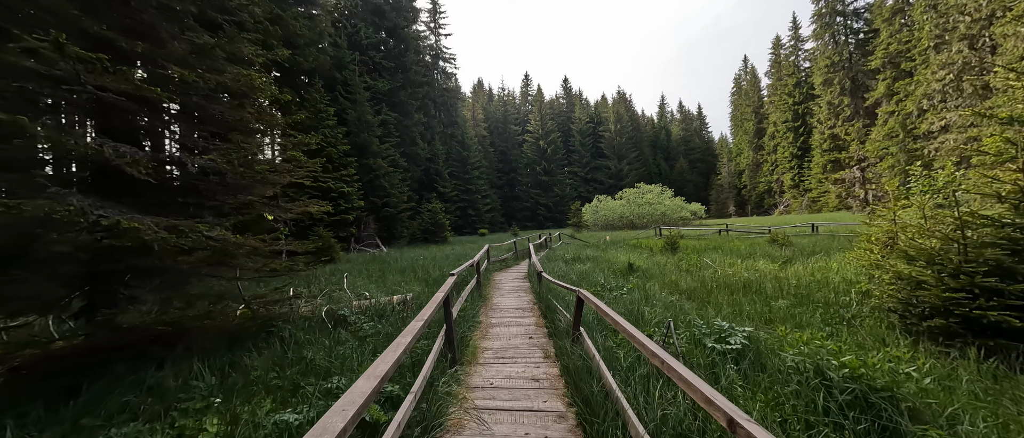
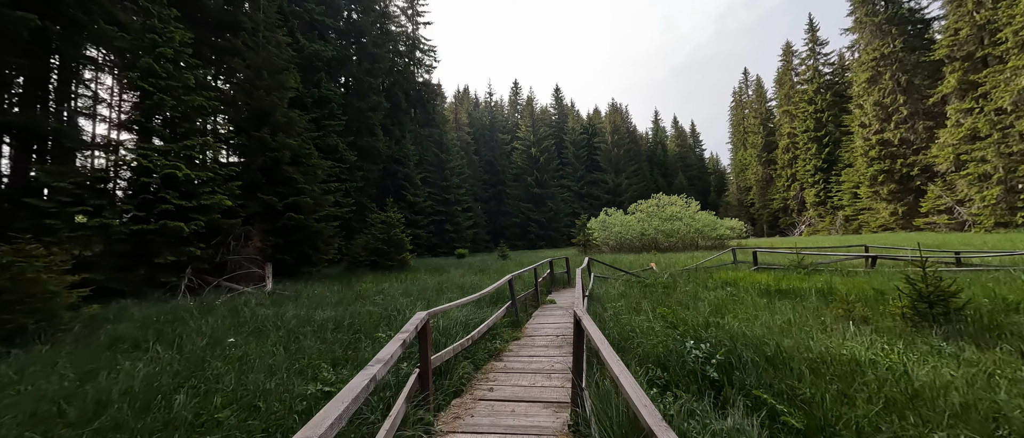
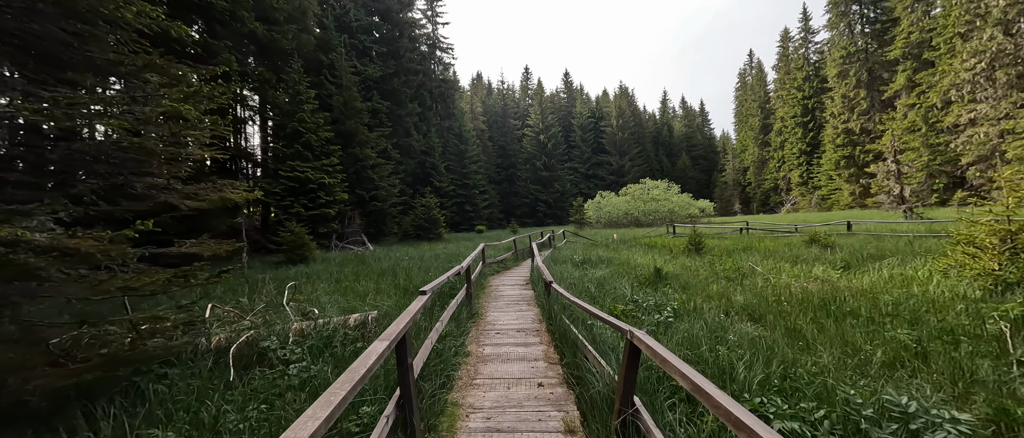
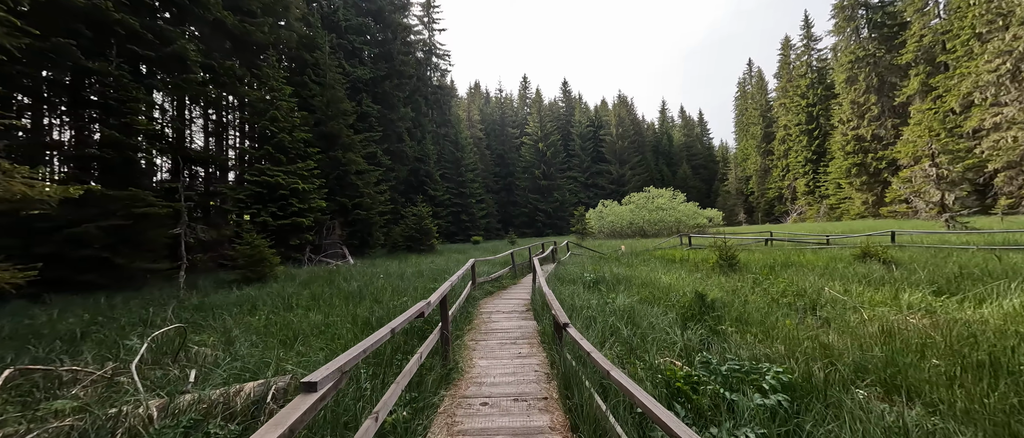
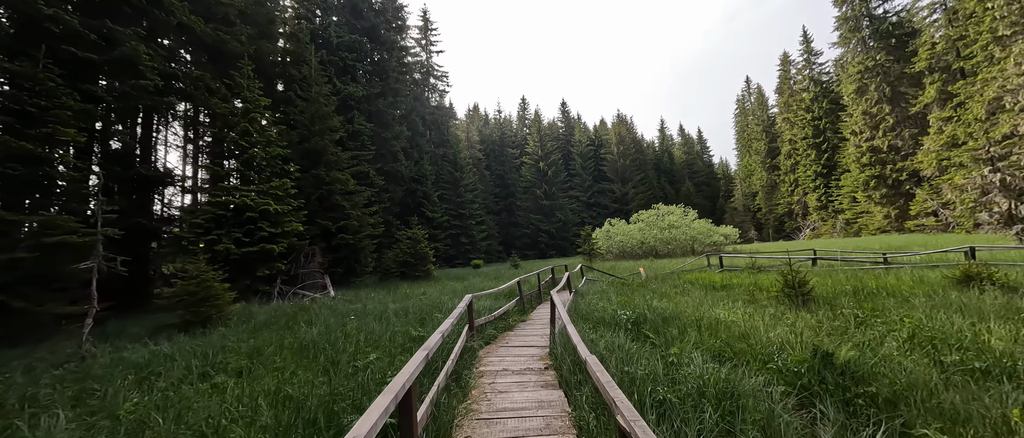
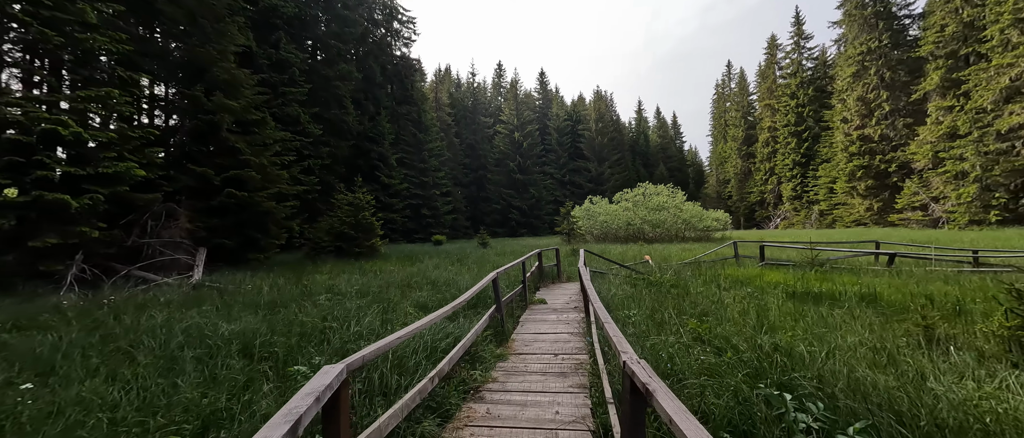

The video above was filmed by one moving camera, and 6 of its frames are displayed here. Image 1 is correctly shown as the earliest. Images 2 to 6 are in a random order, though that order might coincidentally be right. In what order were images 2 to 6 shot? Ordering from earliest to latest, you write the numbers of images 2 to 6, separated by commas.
3, 4, 5, 2, 6
